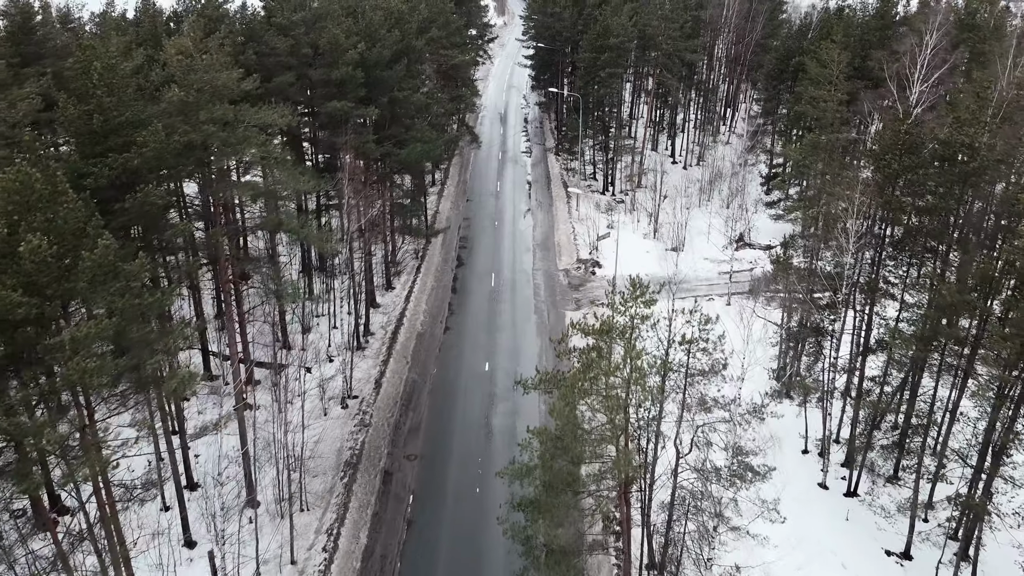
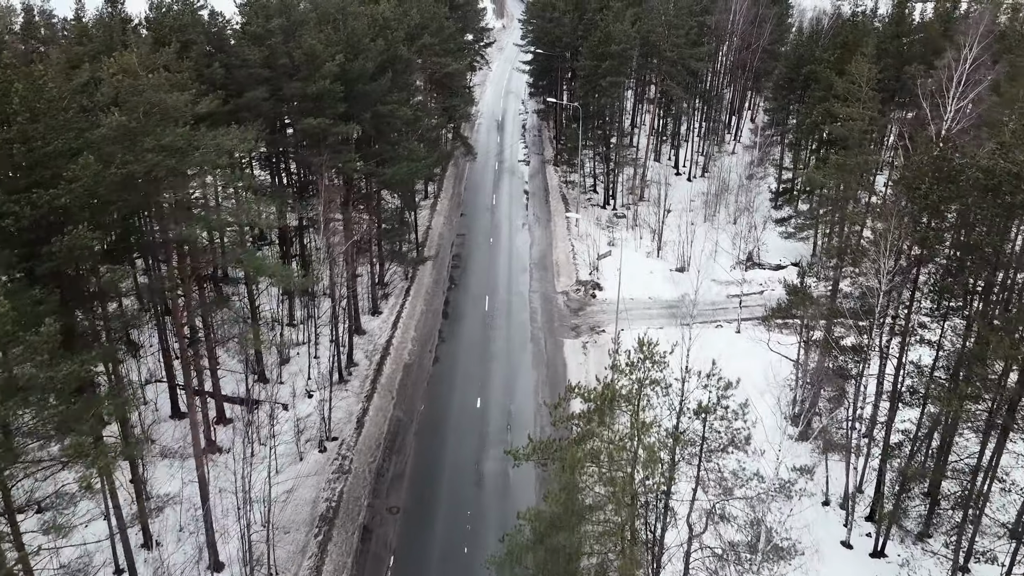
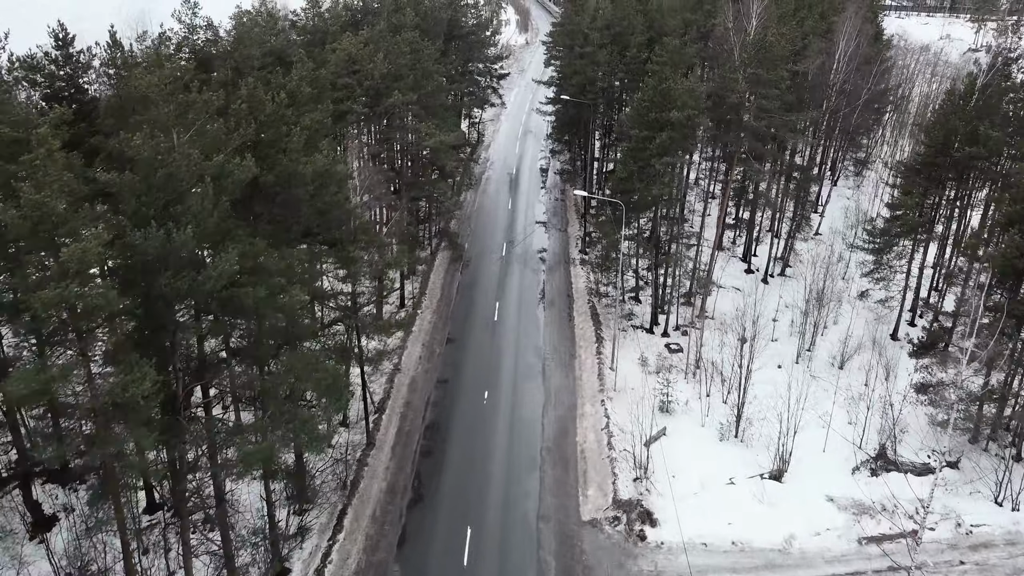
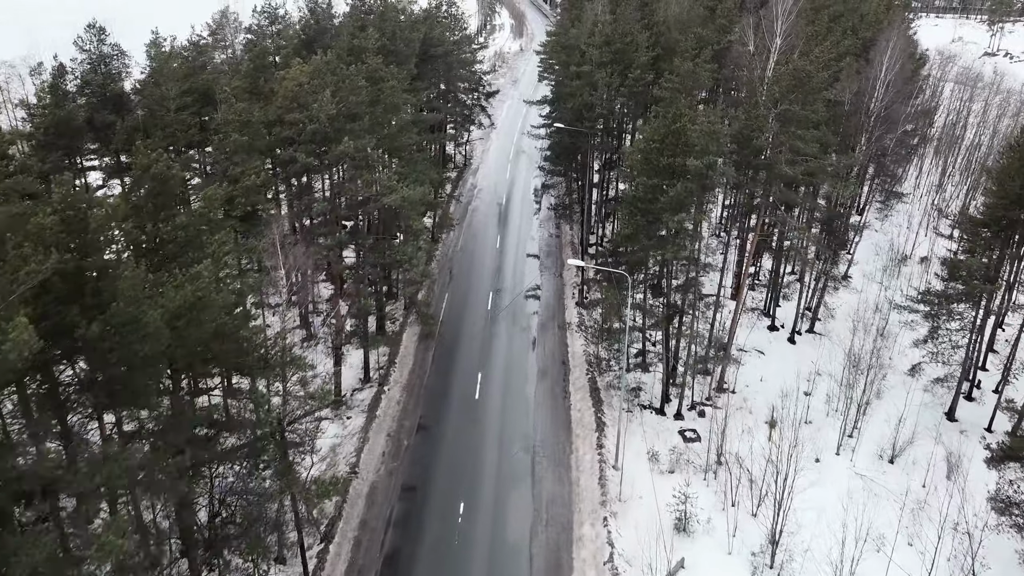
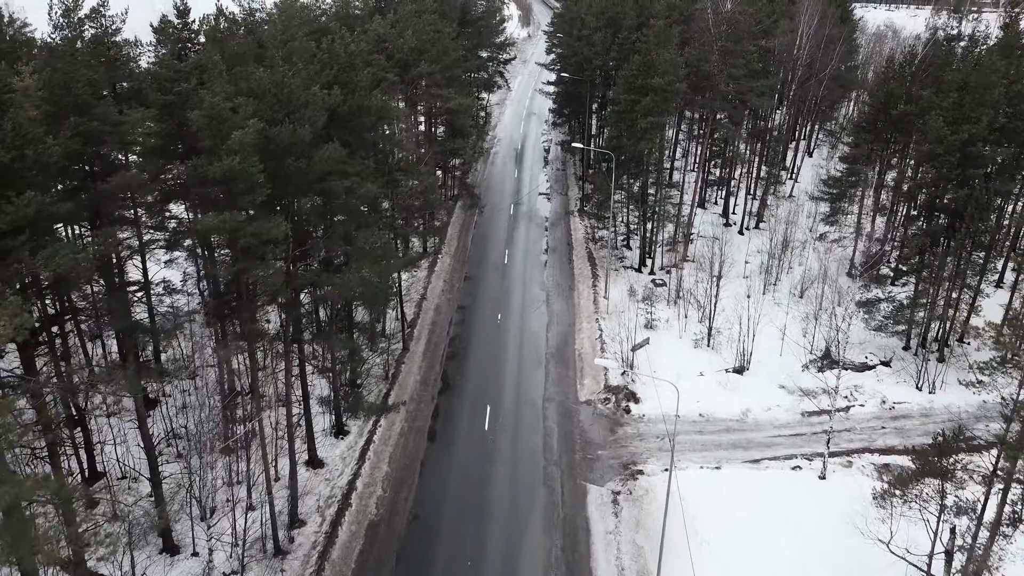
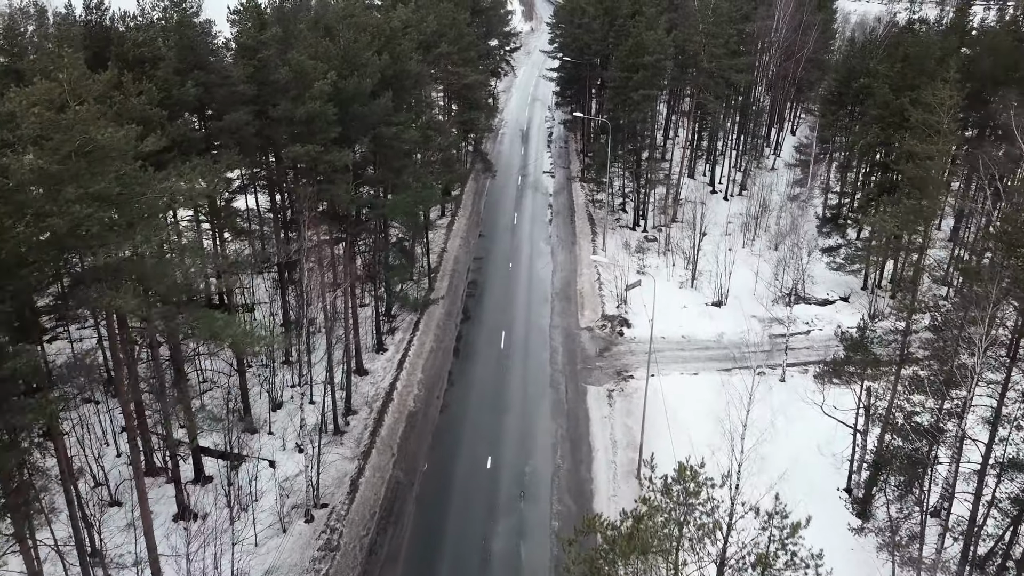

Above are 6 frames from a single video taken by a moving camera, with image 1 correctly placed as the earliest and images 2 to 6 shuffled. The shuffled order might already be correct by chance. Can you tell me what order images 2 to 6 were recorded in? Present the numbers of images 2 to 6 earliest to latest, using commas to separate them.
2, 6, 5, 3, 4
